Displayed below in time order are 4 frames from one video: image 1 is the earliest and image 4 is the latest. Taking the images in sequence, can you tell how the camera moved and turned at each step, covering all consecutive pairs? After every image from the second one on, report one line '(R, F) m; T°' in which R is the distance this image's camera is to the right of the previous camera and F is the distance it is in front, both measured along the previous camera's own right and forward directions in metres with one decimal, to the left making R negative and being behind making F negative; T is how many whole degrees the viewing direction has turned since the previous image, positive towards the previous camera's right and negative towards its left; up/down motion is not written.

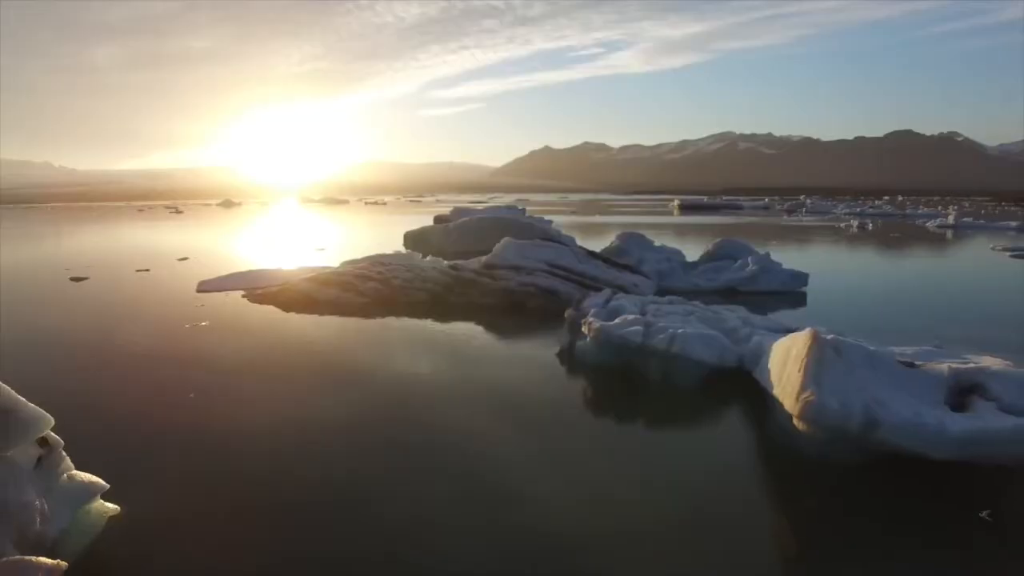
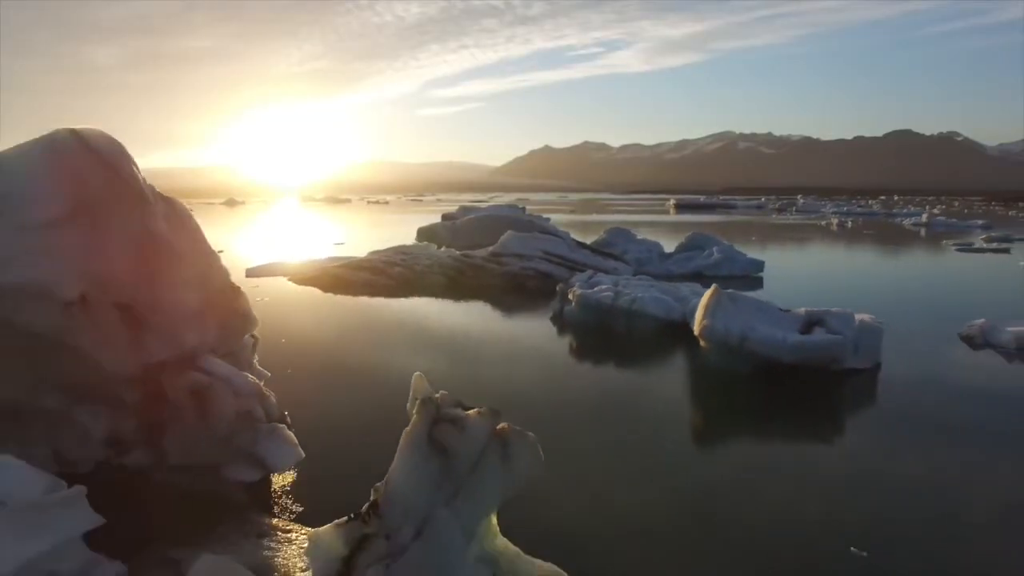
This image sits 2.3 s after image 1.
(0.0, -1.8) m; 0°
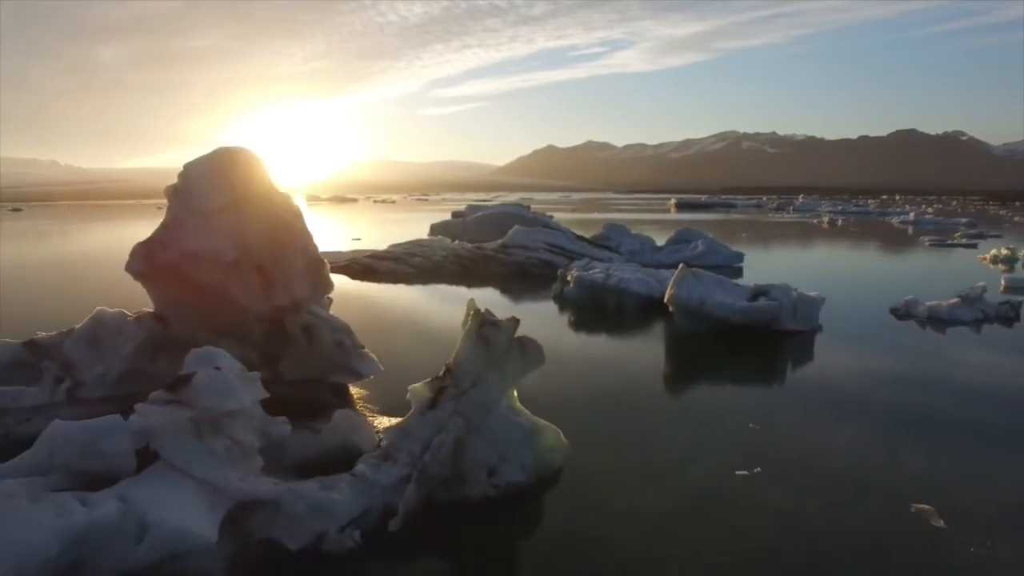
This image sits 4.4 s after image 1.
(-0.1, -1.4) m; 0°
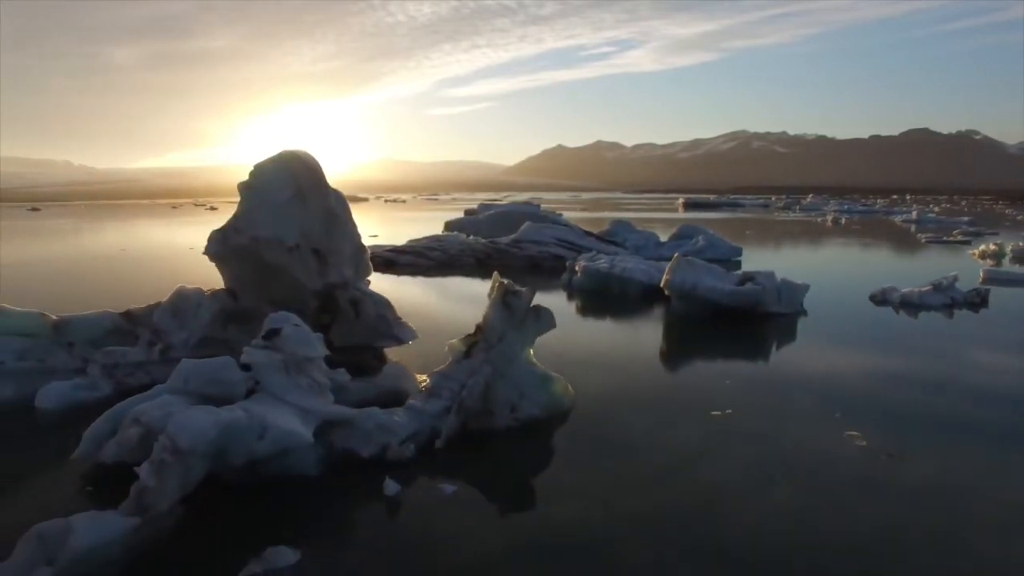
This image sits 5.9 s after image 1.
(0.0, -0.8) m; -1°
